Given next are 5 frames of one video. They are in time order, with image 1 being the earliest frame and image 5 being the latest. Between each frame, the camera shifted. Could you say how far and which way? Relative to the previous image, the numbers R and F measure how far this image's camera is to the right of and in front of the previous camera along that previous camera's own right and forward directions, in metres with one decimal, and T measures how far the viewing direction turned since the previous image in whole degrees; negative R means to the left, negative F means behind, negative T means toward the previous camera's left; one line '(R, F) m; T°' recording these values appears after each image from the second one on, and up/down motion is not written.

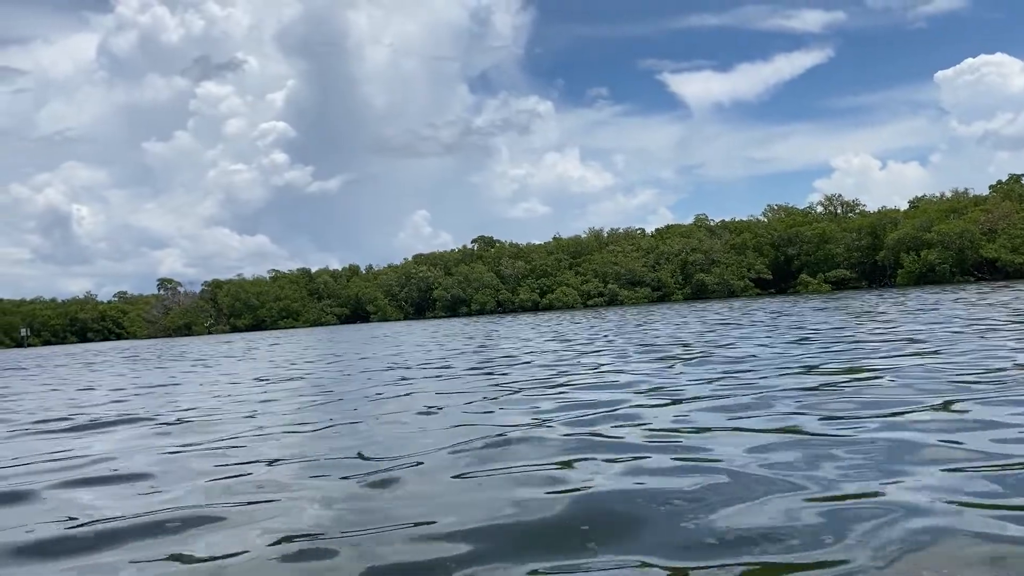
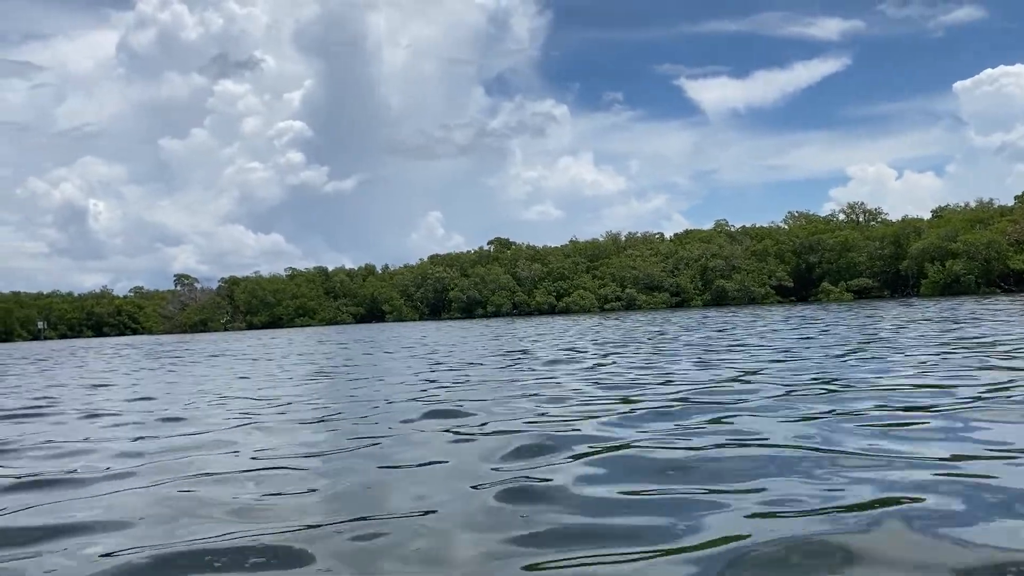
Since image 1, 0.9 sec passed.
(-0.4, +0.2) m; -1°
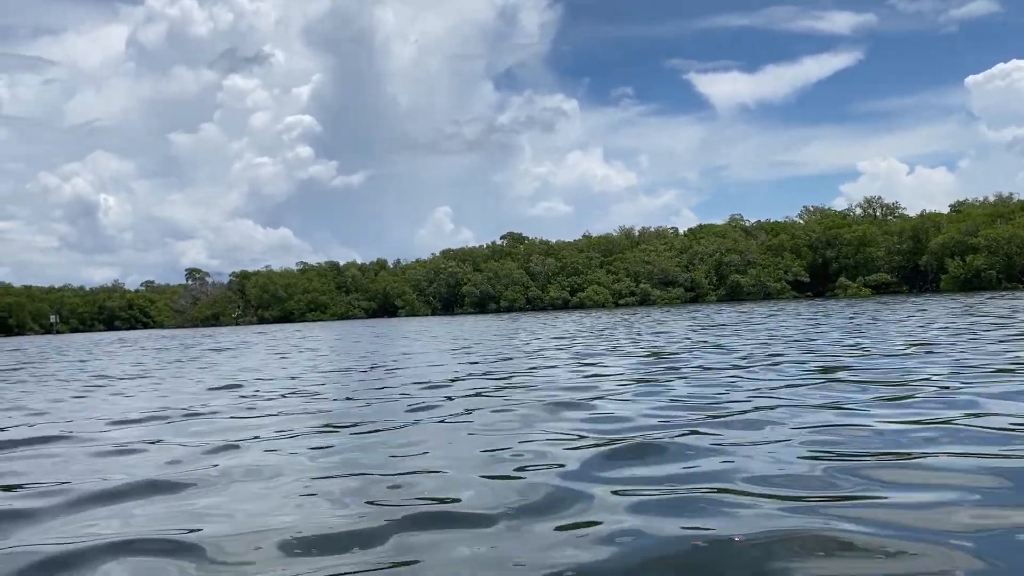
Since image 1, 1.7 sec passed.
(-0.3, +0.3) m; -1°
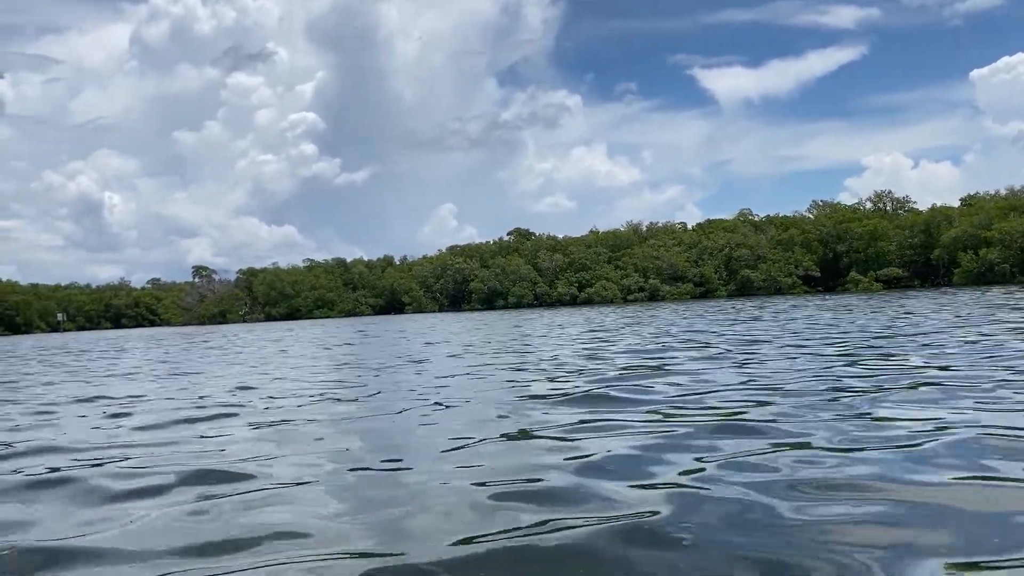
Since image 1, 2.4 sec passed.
(-0.2, +0.2) m; 0°
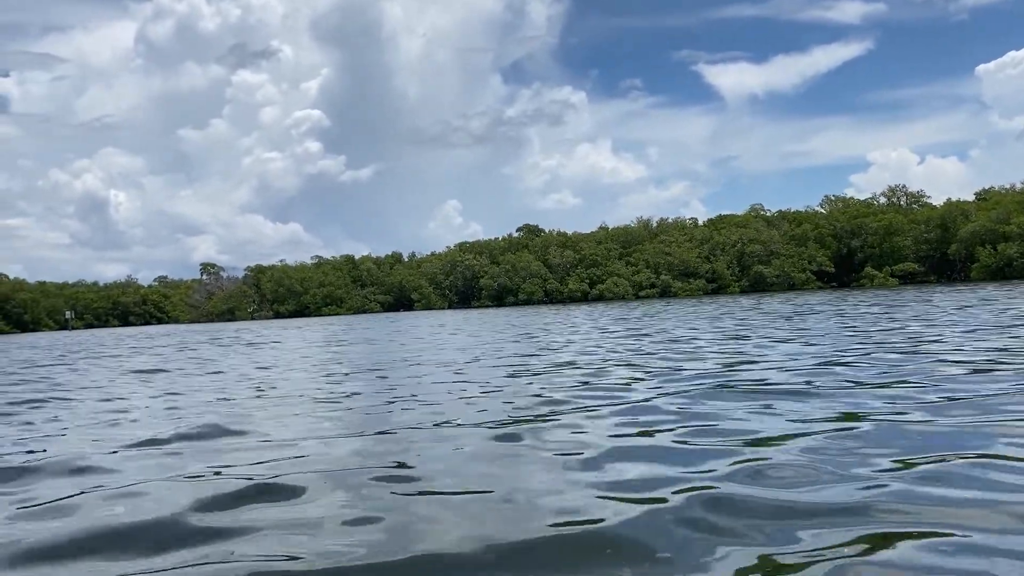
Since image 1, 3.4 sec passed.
(-0.3, +0.3) m; 0°
